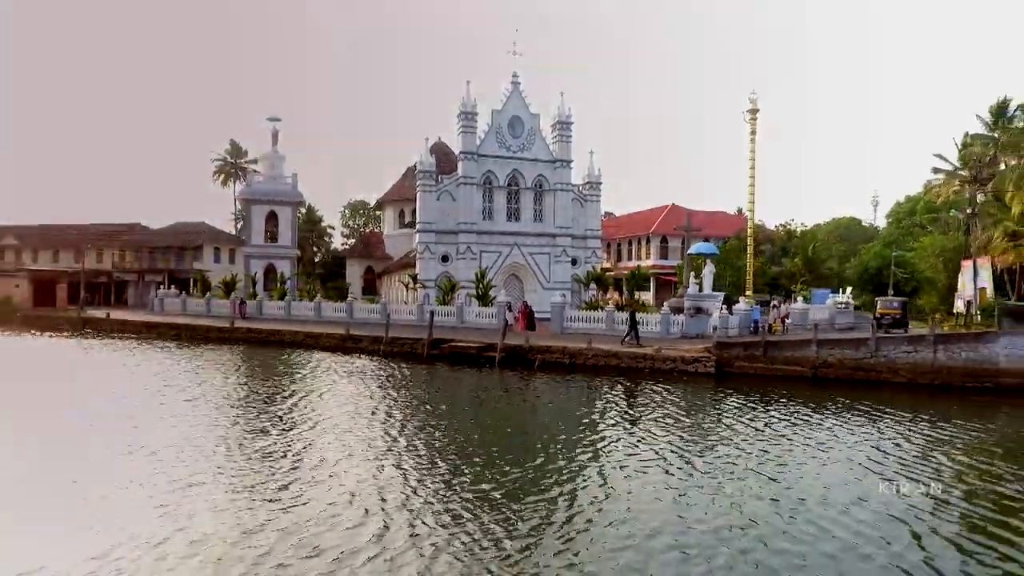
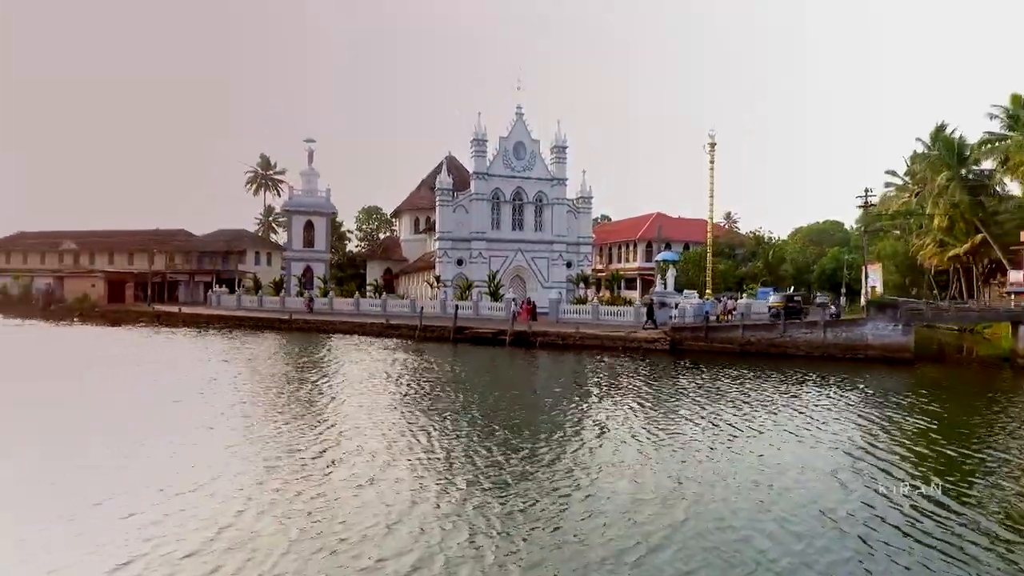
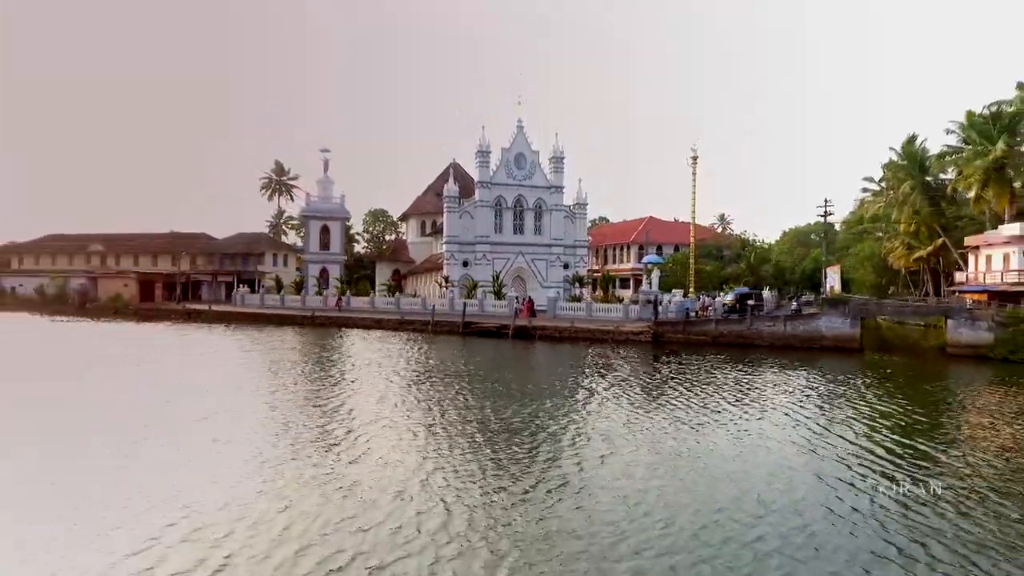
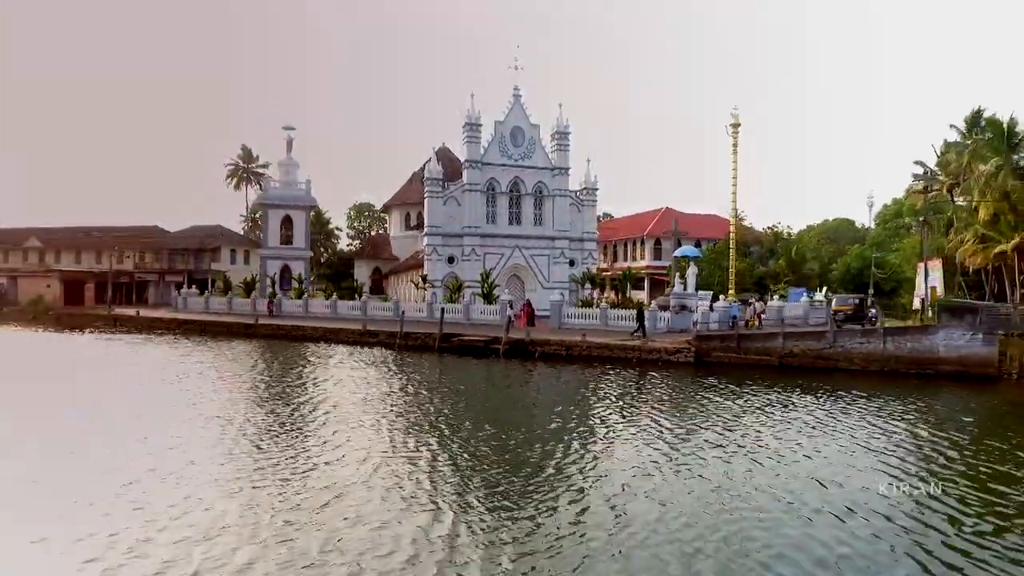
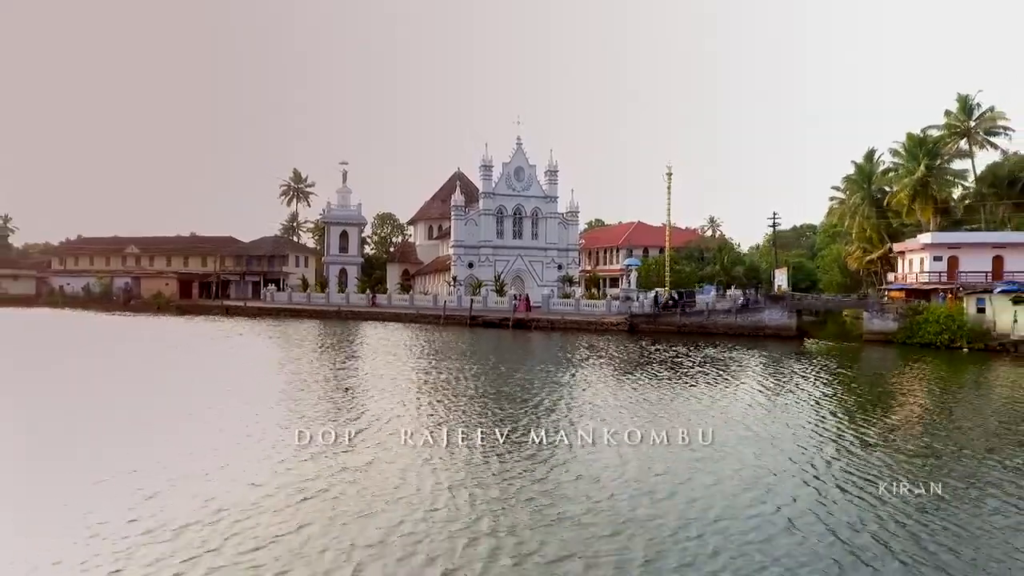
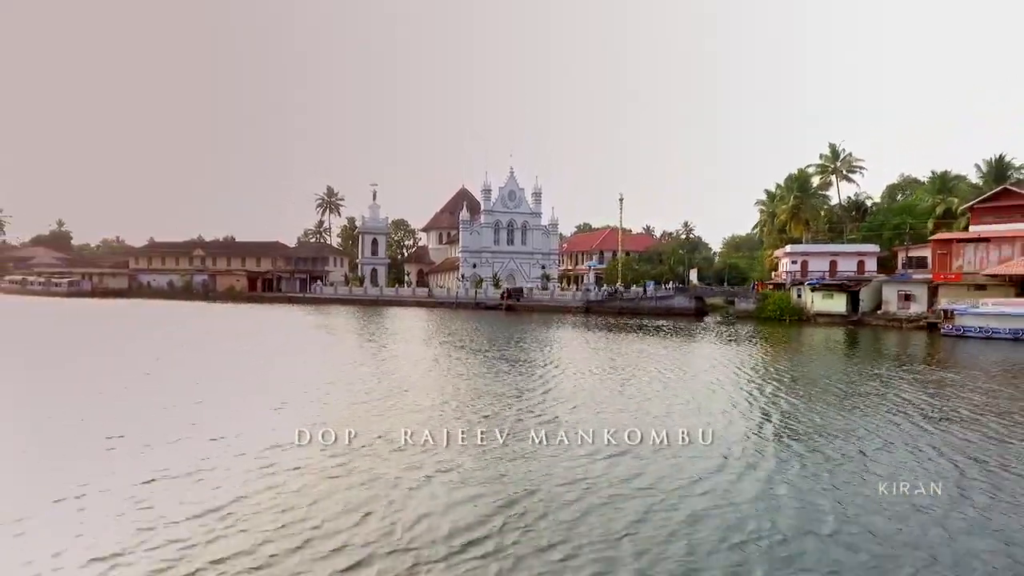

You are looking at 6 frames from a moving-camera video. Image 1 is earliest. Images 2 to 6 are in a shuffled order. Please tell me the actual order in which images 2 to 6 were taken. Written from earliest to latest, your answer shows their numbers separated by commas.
4, 2, 3, 5, 6
